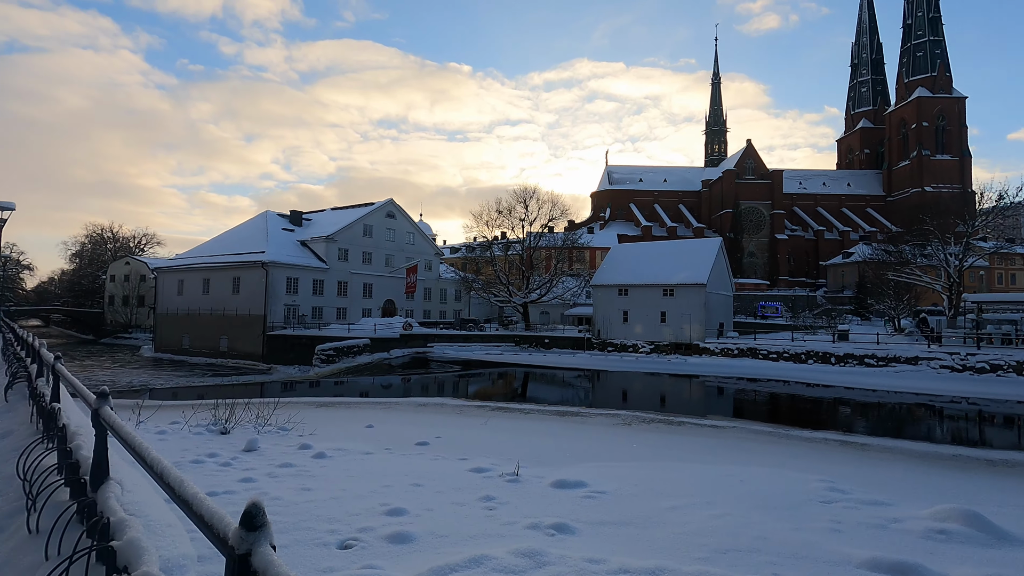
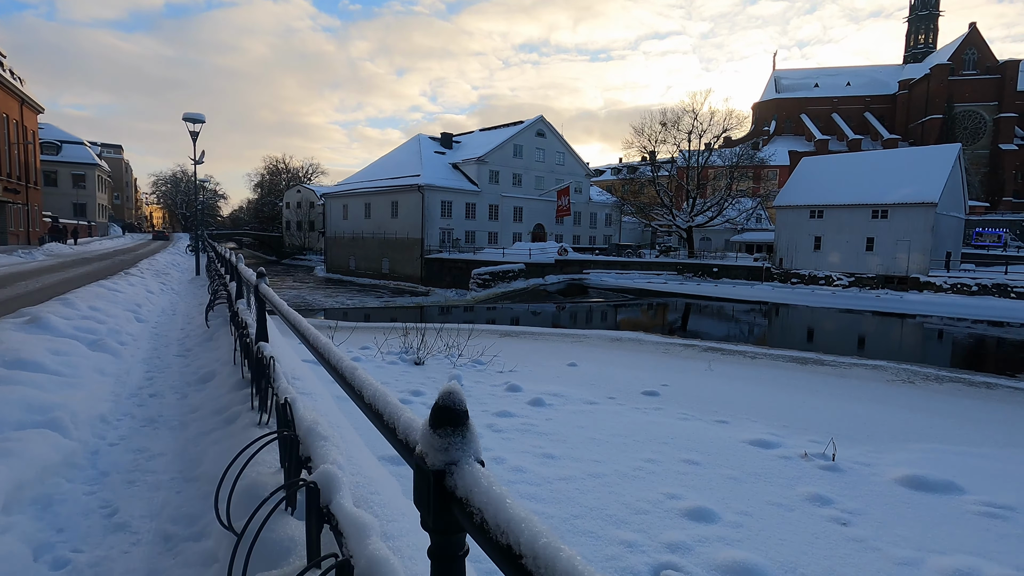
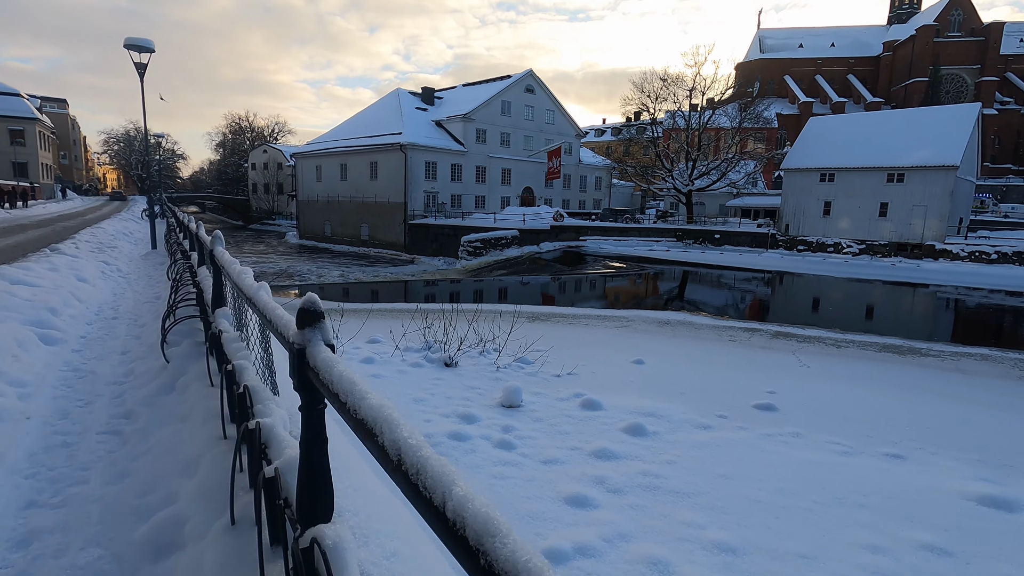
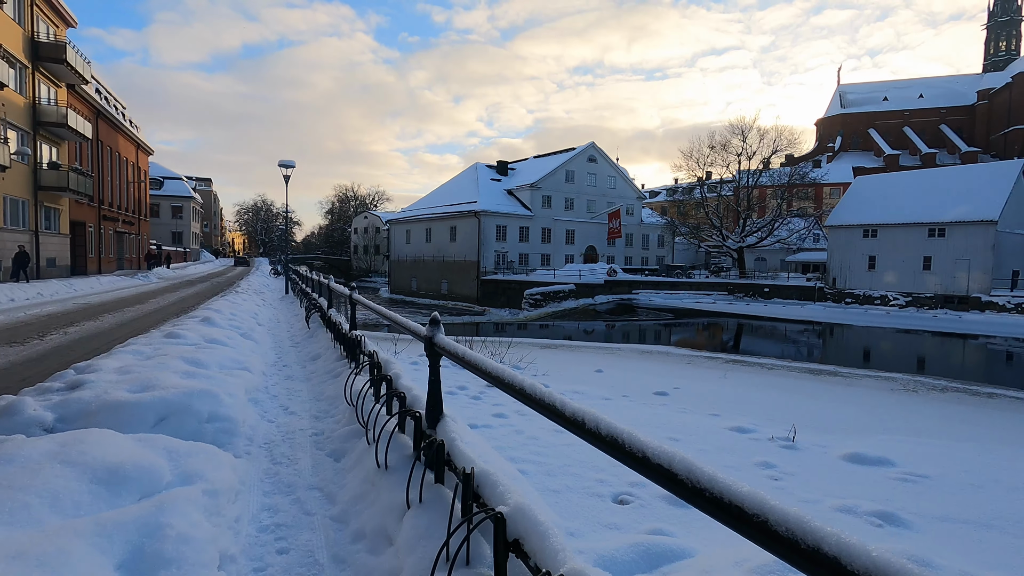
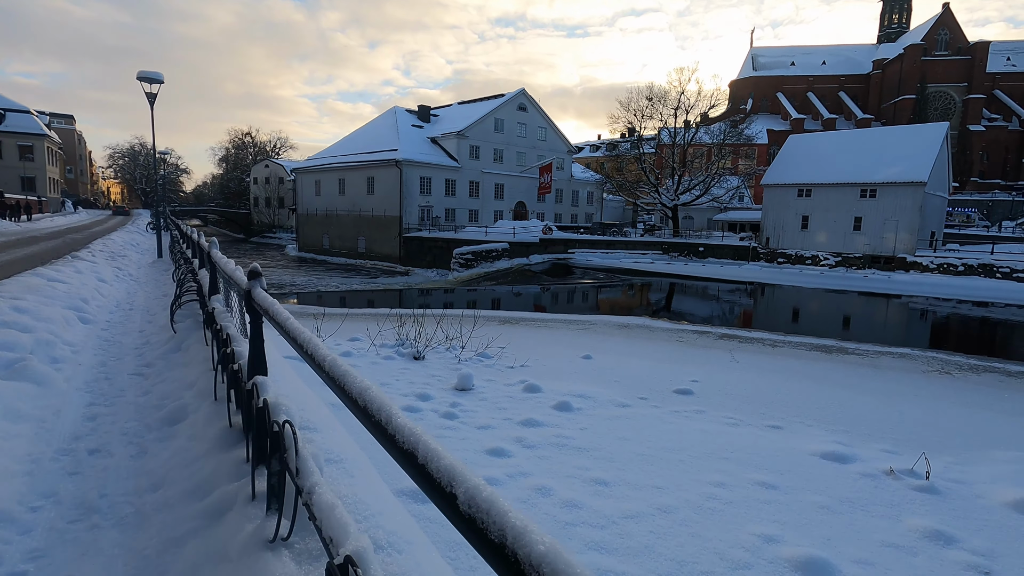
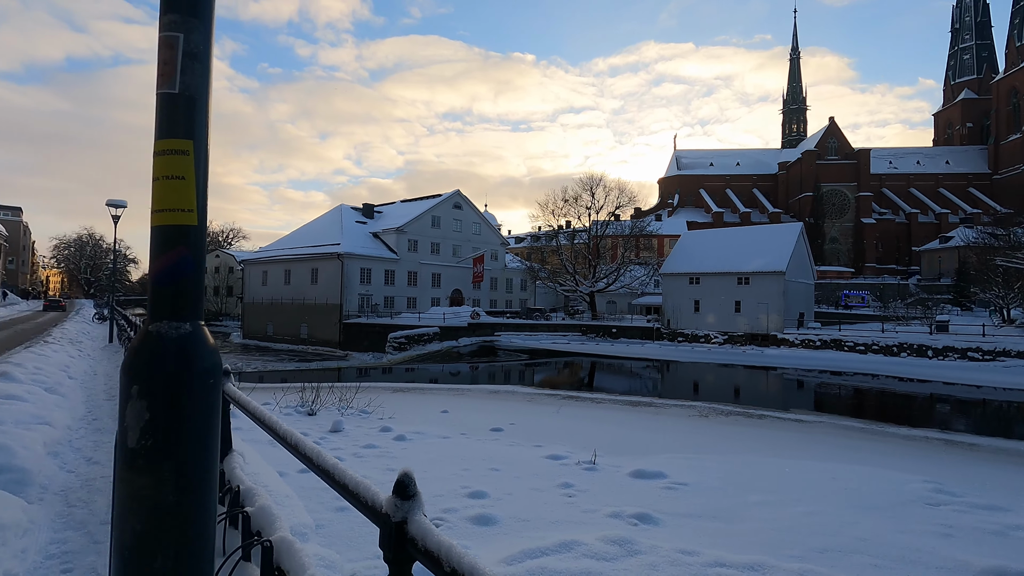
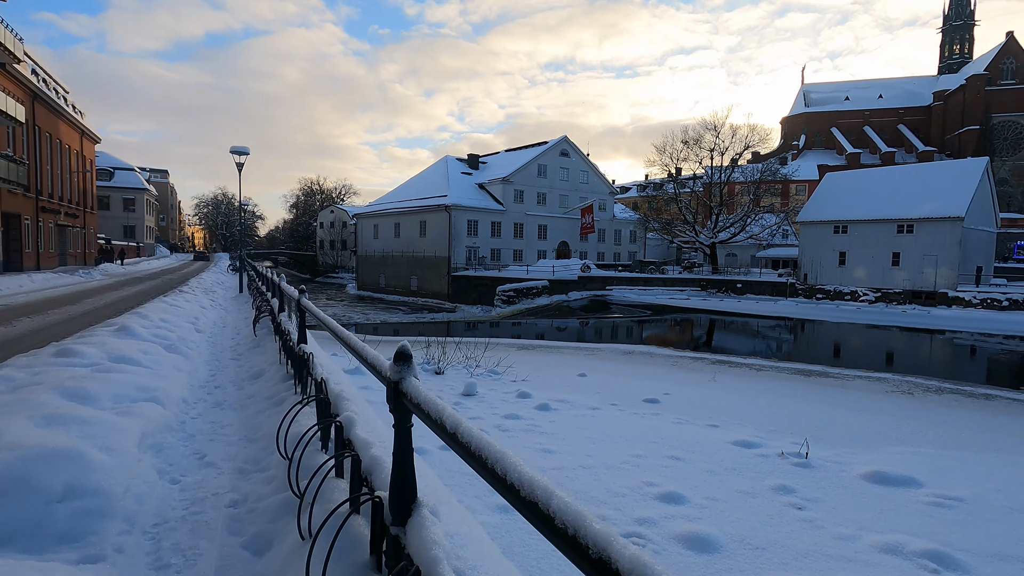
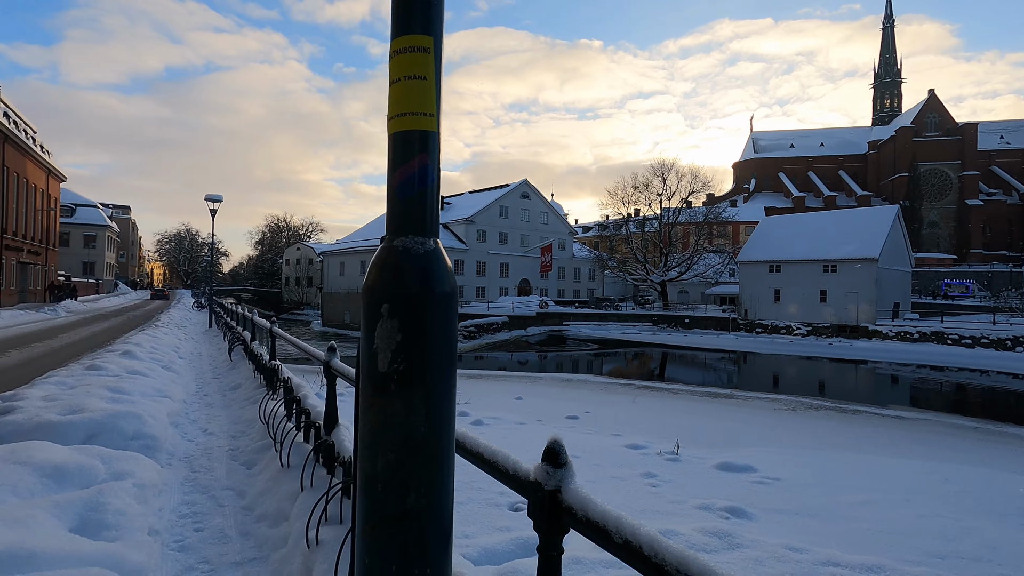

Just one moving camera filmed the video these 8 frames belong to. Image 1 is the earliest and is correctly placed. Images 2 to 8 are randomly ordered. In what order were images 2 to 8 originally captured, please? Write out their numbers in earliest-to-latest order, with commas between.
6, 8, 4, 7, 2, 5, 3
